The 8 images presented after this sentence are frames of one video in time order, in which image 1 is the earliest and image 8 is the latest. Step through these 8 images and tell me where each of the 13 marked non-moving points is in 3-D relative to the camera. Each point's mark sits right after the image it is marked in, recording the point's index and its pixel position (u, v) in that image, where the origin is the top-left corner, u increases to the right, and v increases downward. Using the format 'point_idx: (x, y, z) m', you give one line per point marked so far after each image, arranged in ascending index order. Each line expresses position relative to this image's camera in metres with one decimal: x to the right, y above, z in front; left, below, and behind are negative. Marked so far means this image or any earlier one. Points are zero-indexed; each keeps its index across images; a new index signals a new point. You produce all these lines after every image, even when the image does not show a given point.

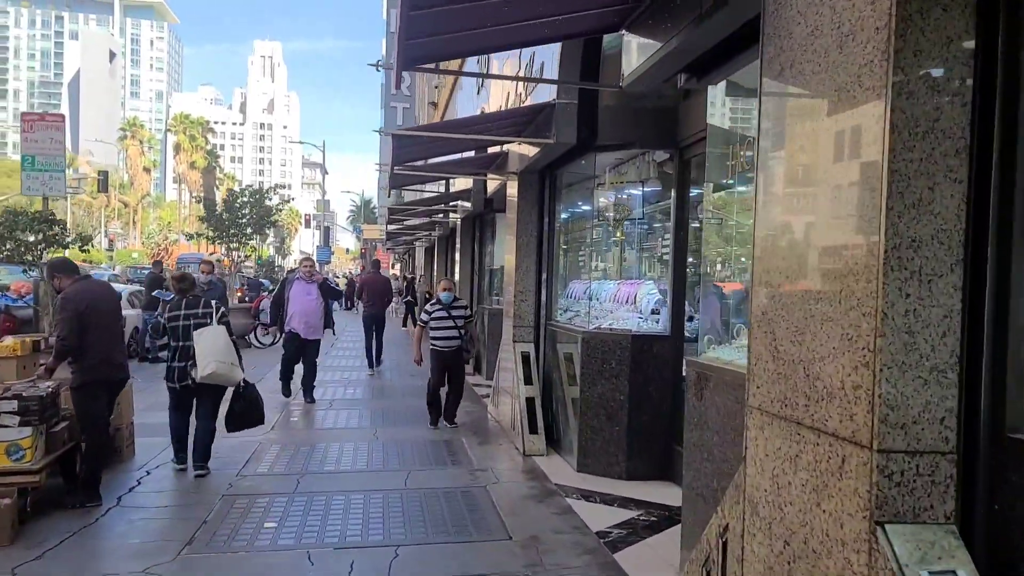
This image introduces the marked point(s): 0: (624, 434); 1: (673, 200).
0: (+0.9, -1.2, +6.6) m
1: (+1.4, +0.7, +6.6) m
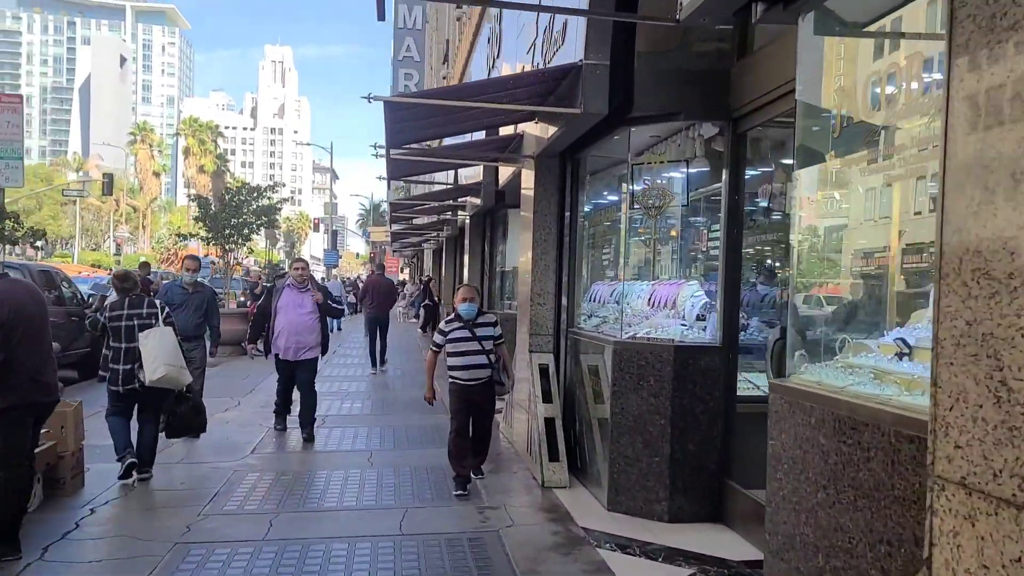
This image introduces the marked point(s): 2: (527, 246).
0: (+1.1, -1.2, +5.4) m
1: (+1.5, +0.7, +5.5) m
2: (+0.2, +0.4, +7.6) m
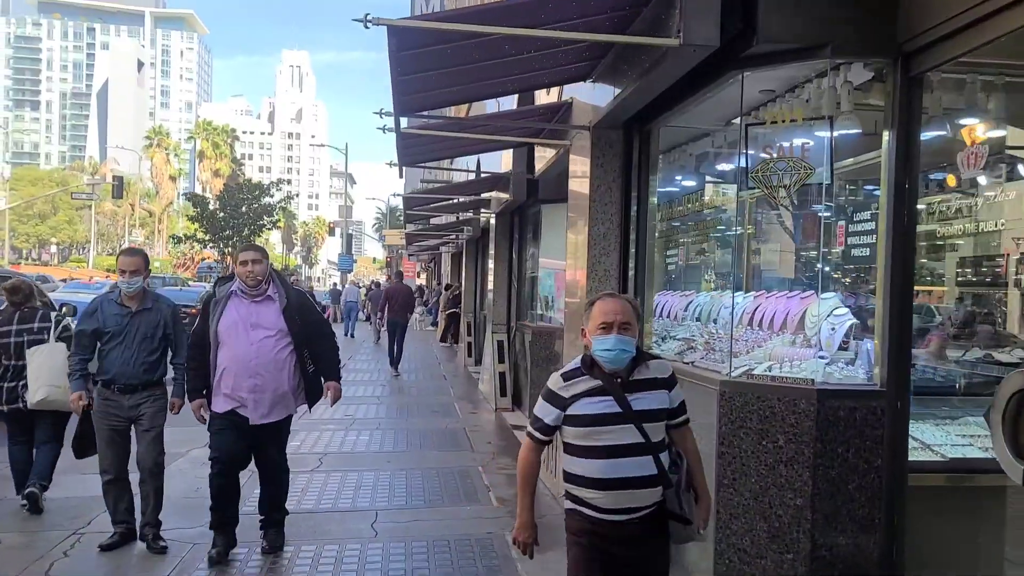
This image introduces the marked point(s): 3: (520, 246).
0: (+1.4, -1.3, +3.7) m
1: (+1.8, +0.7, +3.7) m
2: (+0.5, +0.3, +5.9) m
3: (+0.1, +0.6, +11.9) m
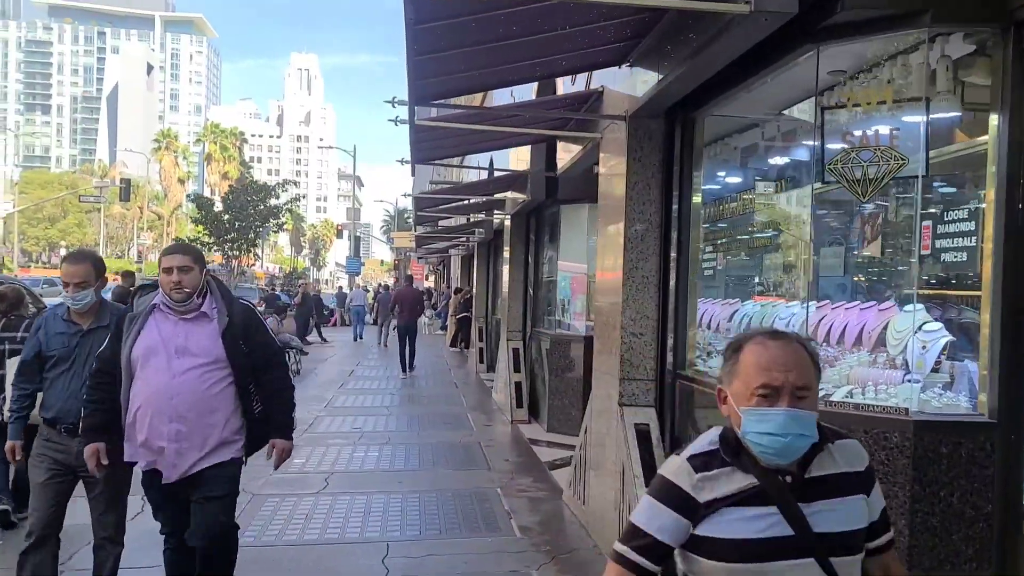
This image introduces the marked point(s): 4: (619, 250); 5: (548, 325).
0: (+1.5, -1.4, +3.1) m
1: (+1.9, +0.6, +3.2) m
2: (+0.7, +0.3, +5.4) m
3: (+0.3, +0.6, +11.3) m
4: (+0.7, +0.2, +5.1) m
5: (+0.5, -0.5, +10.5) m
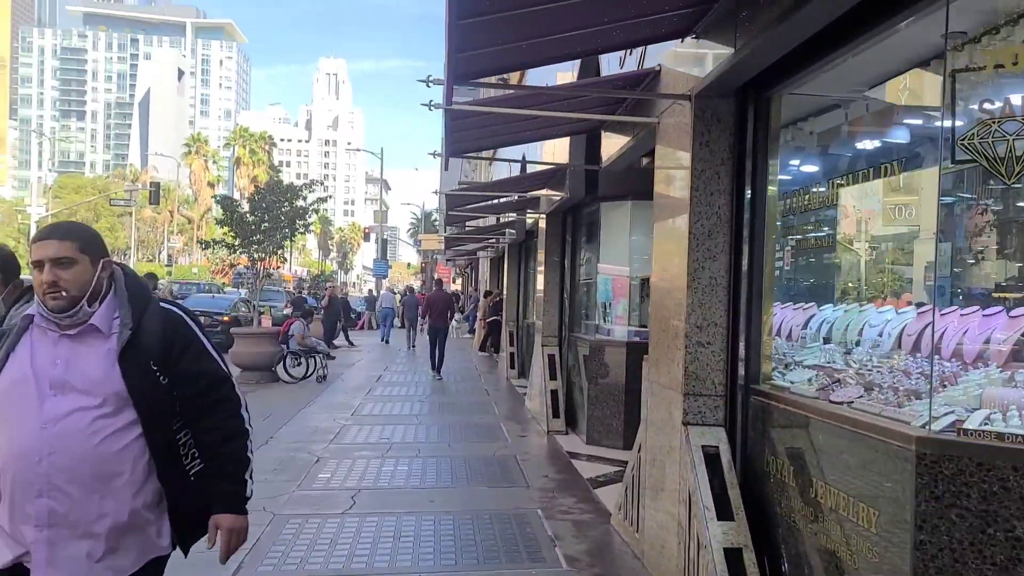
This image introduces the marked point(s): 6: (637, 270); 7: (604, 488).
0: (+1.7, -1.4, +2.5) m
1: (+2.2, +0.6, +2.5) m
2: (+1.0, +0.2, +4.8) m
3: (+0.8, +0.5, +10.8) m
4: (+1.0, +0.2, +4.6) m
5: (+0.9, -0.5, +9.9) m
6: (+1.4, +0.2, +8.9) m
7: (+0.8, -1.8, +6.9) m
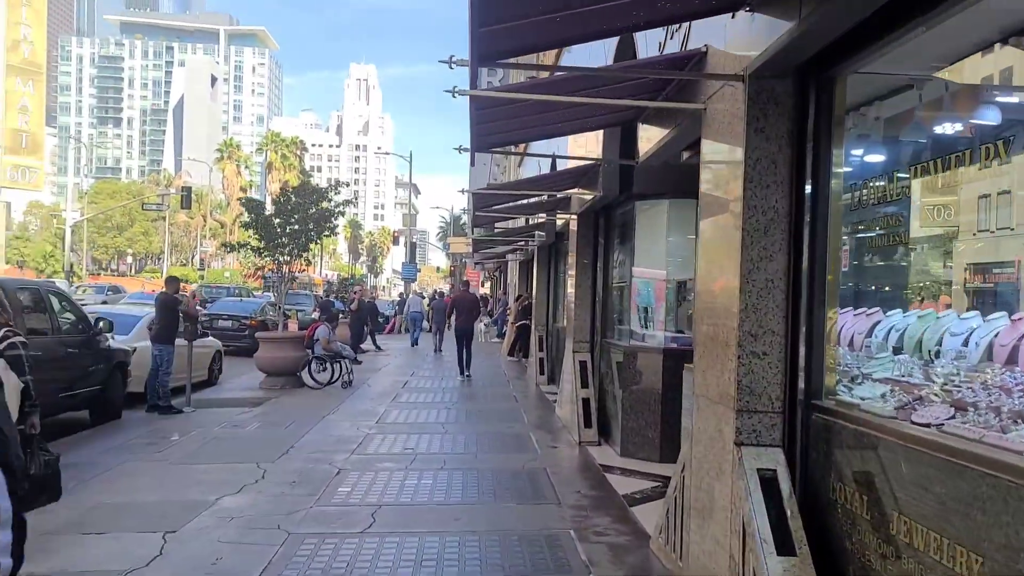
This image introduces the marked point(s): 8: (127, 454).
0: (+1.8, -1.4, +2.0) m
1: (+2.2, +0.6, +2.0) m
2: (+1.1, +0.2, +4.3) m
3: (+1.2, +0.5, +10.3) m
4: (+1.1, +0.2, +4.1) m
5: (+1.3, -0.6, +9.4) m
6: (+1.7, +0.2, +8.4) m
7: (+1.1, -1.8, +6.4) m
8: (-4.1, -1.7, +8.2) m
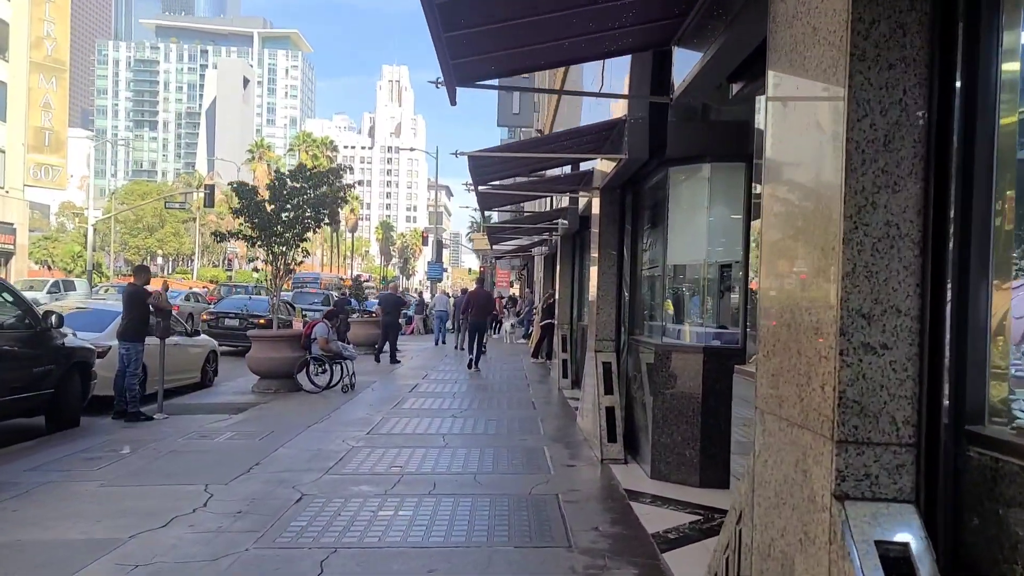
0: (+1.6, -1.2, +0.4) m
1: (+2.0, +0.8, +0.5) m
2: (+1.0, +0.4, +2.8) m
3: (+1.3, +0.6, +8.8) m
4: (+1.0, +0.4, +2.6) m
5: (+1.4, -0.4, +7.9) m
6: (+1.8, +0.3, +6.8) m
7: (+1.0, -1.7, +4.9) m
8: (-4.0, -1.6, +6.9) m
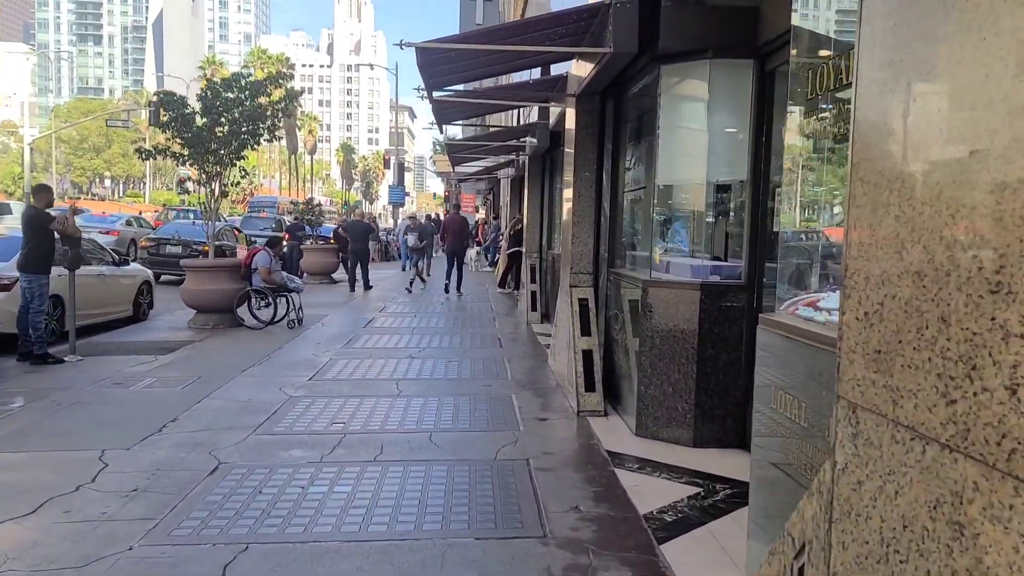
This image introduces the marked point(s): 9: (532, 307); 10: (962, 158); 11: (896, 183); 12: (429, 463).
0: (+1.6, -1.3, -0.5) m
1: (+2.0, +0.7, -0.7) m
2: (+0.9, +0.5, +1.6) m
3: (+1.0, +1.3, +7.6) m
4: (+0.9, +0.5, +1.4) m
5: (+1.1, +0.2, +6.8) m
6: (+1.5, +0.8, +5.7) m
7: (+0.8, -1.3, +4.0) m
8: (-4.3, -1.1, +5.7) m
9: (+0.3, -0.3, +12.6) m
10: (+0.9, +0.3, +1.6) m
11: (+0.9, +0.3, +1.8) m
12: (-0.5, -1.2, +5.2) m
